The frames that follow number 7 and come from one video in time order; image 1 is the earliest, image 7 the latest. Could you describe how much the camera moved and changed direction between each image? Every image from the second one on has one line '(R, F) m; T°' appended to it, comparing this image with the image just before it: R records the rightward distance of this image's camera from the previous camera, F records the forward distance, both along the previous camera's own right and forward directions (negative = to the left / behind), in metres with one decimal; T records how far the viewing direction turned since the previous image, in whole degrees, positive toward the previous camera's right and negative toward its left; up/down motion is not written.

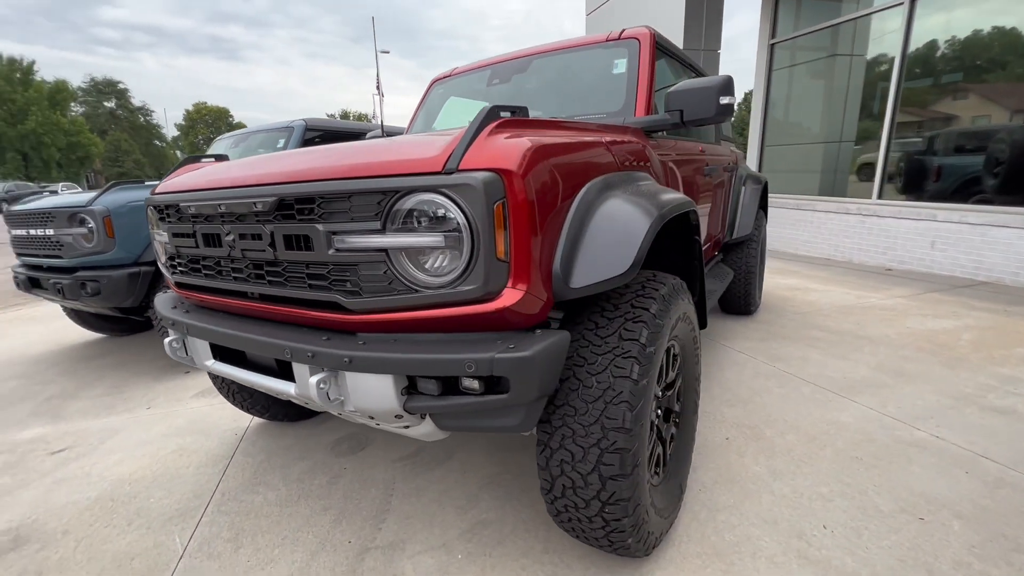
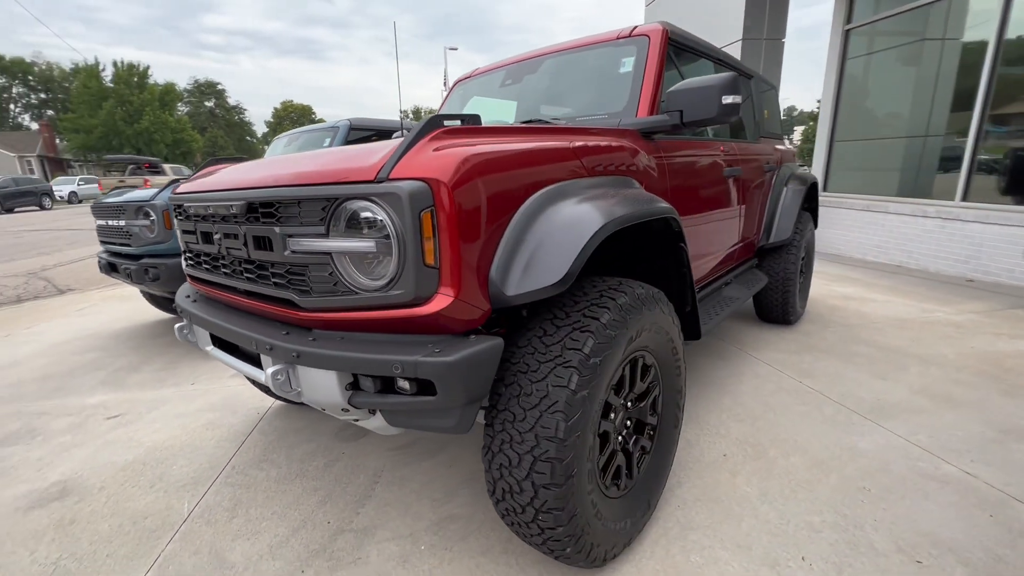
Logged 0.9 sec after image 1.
(+0.3, 0.0) m; -8°
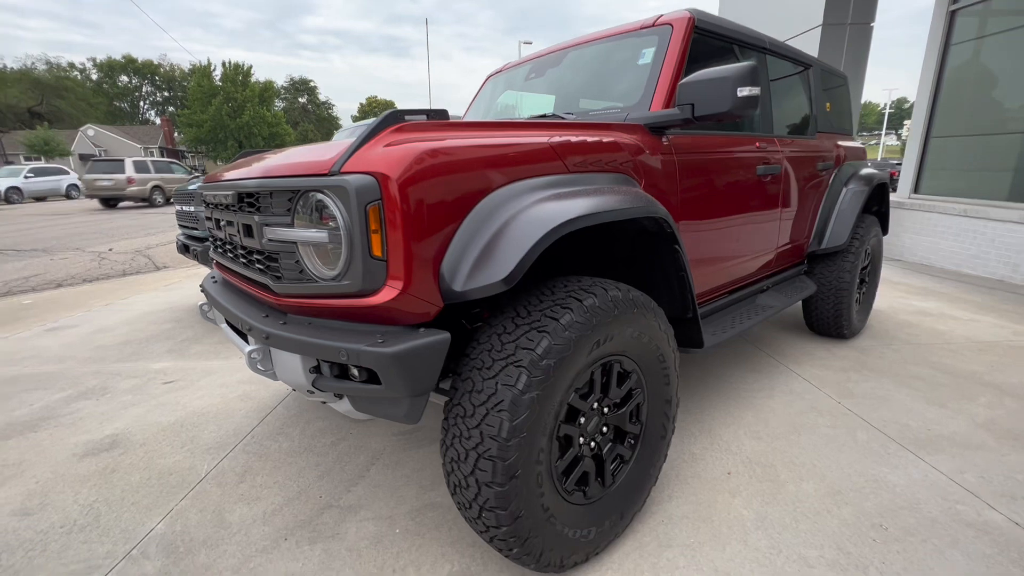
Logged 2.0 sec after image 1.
(+0.3, 0.0) m; -8°
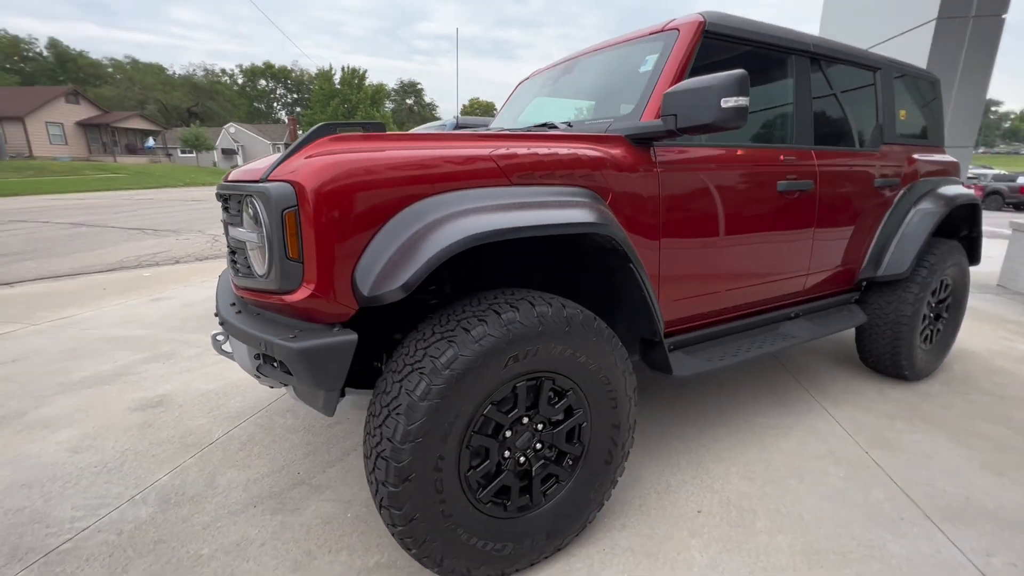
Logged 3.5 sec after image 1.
(+0.5, 0.0) m; -11°
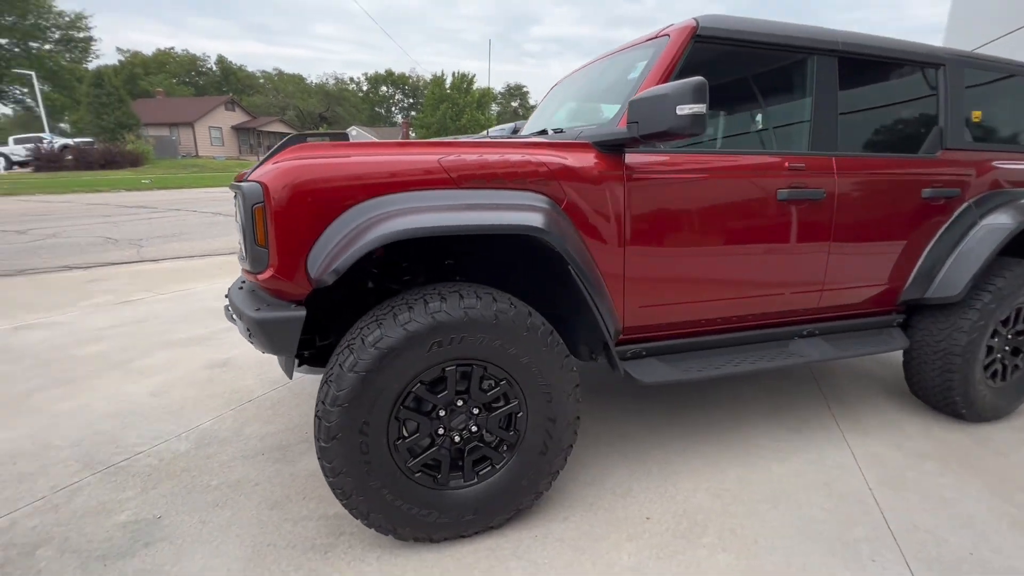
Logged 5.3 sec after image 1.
(+0.5, -0.1) m; -12°
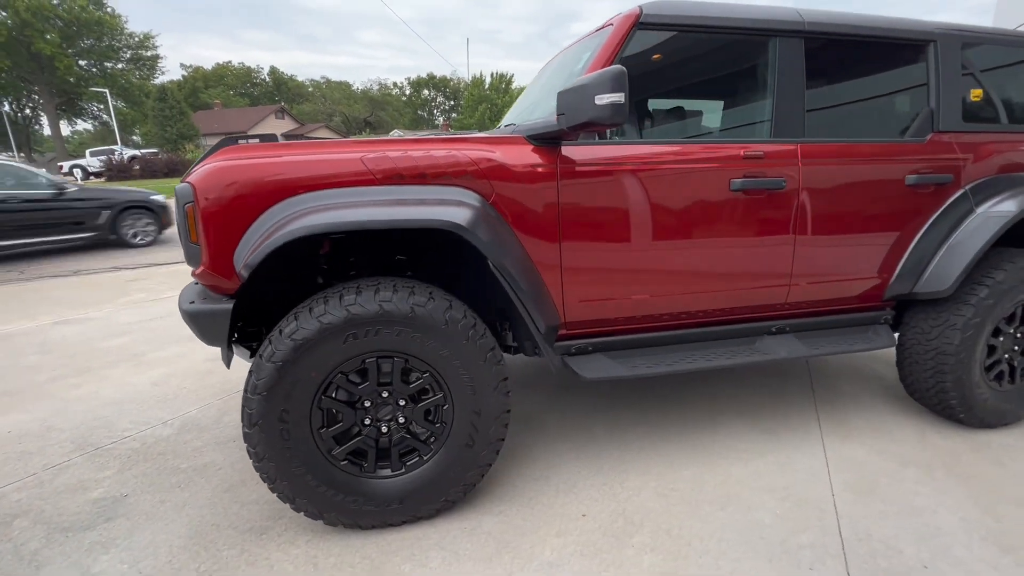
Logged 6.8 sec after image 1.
(+0.4, 0.0) m; -5°
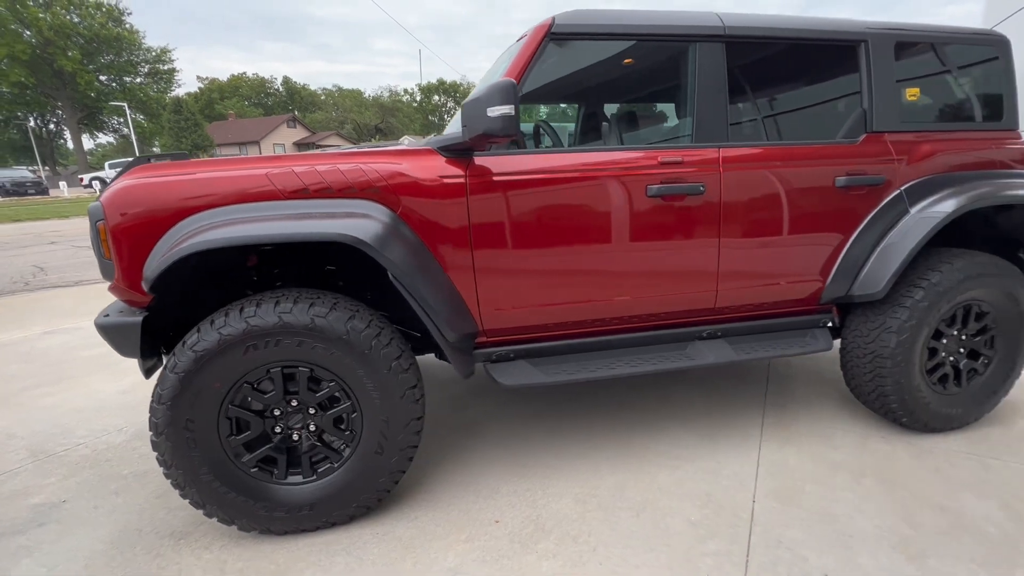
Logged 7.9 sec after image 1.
(+0.4, 0.0) m; -2°
